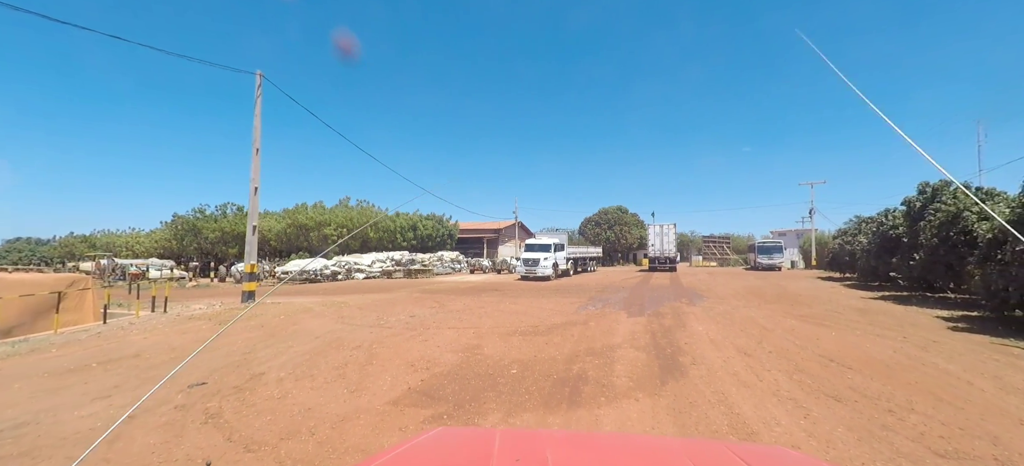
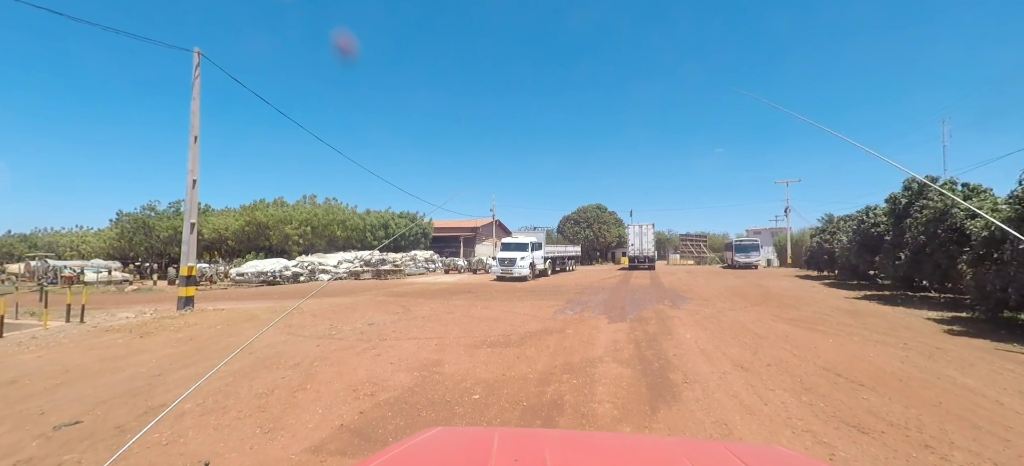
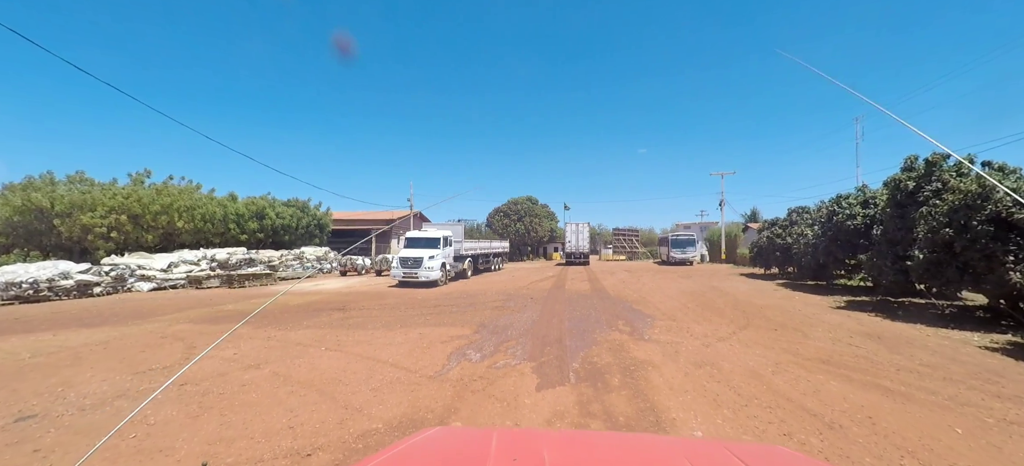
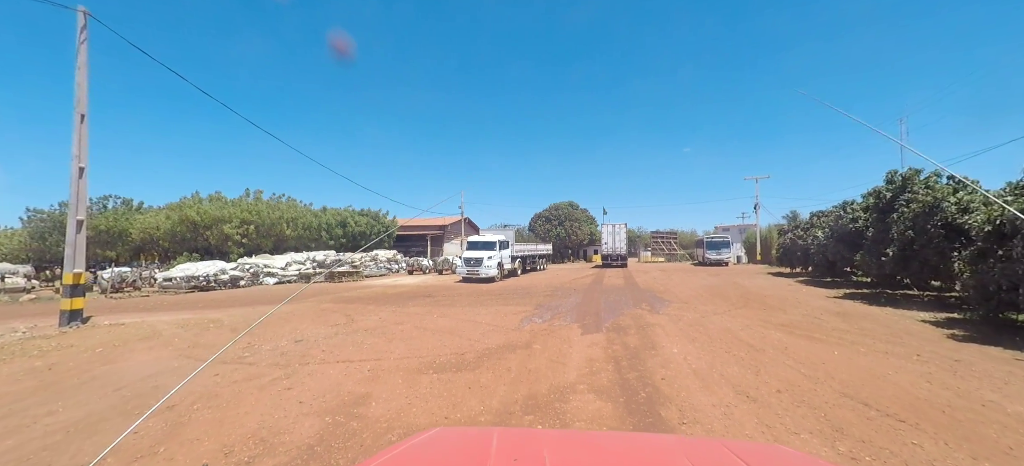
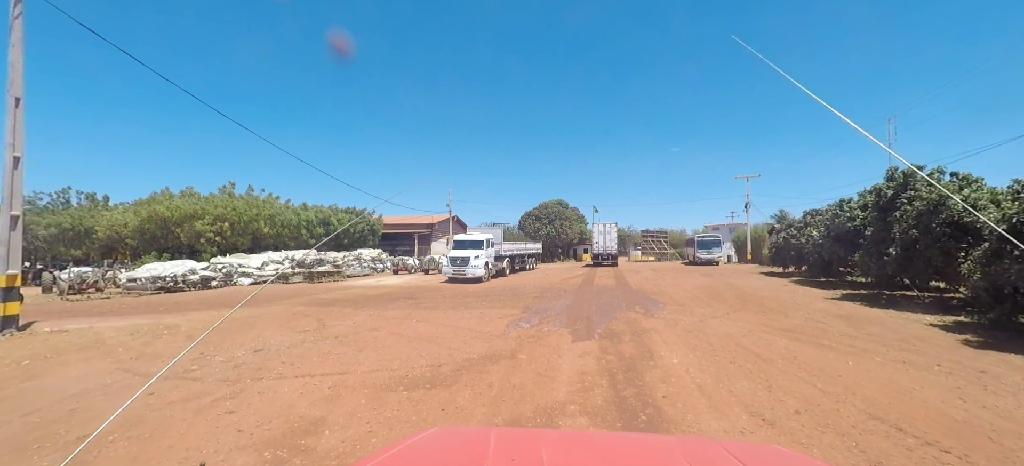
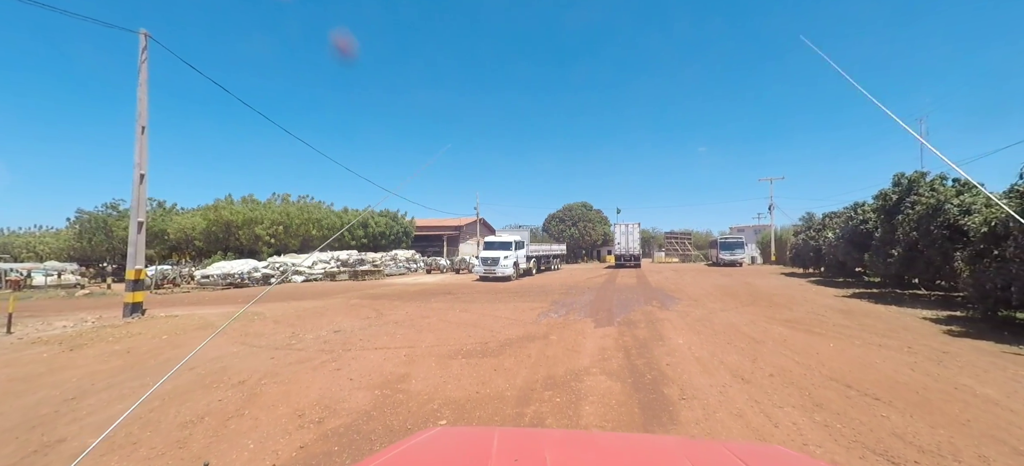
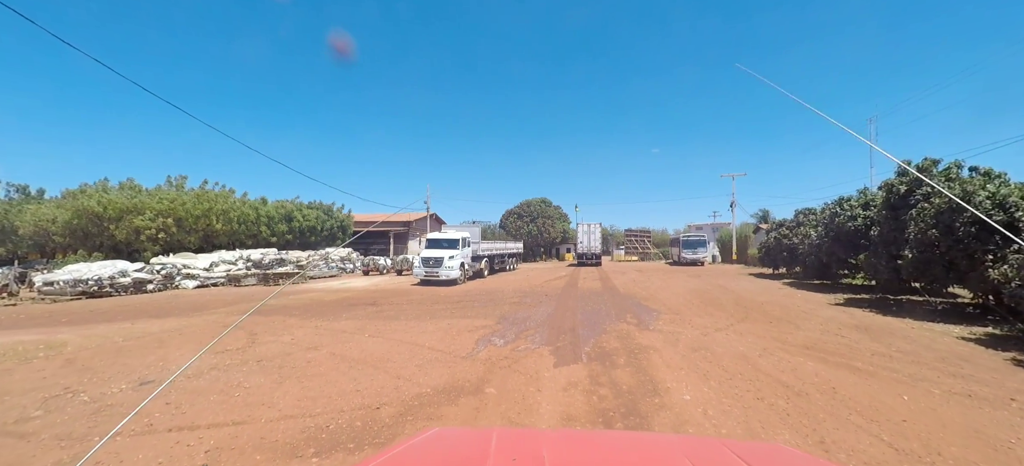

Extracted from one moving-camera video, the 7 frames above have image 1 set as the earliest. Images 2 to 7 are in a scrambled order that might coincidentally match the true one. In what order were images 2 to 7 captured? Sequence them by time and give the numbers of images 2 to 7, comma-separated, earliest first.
2, 6, 4, 5, 7, 3
